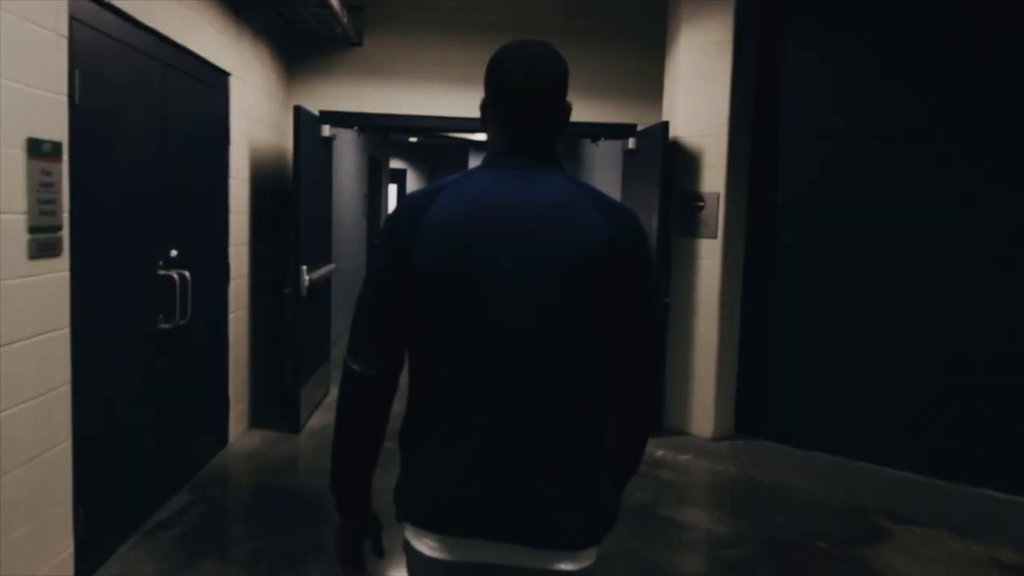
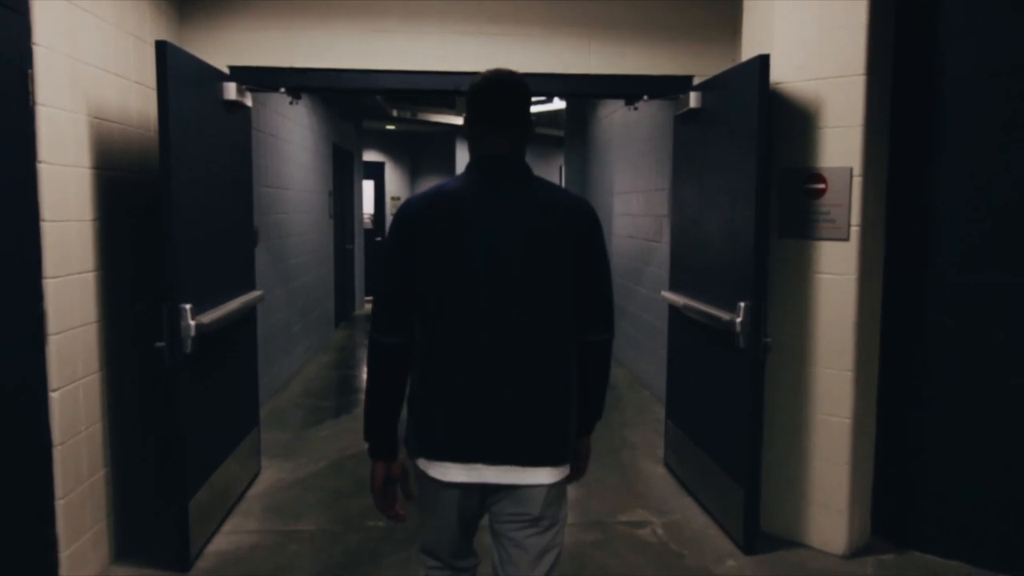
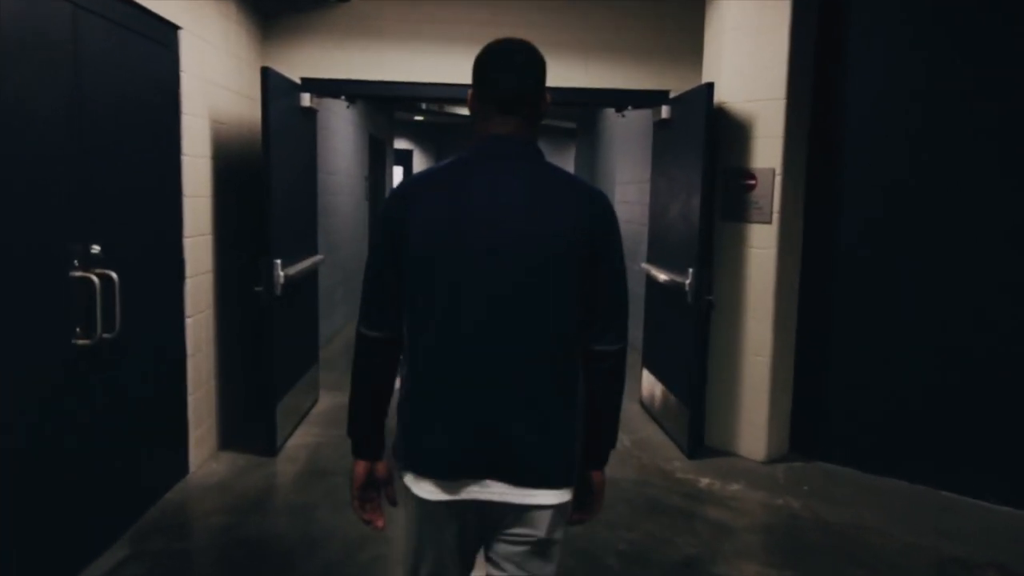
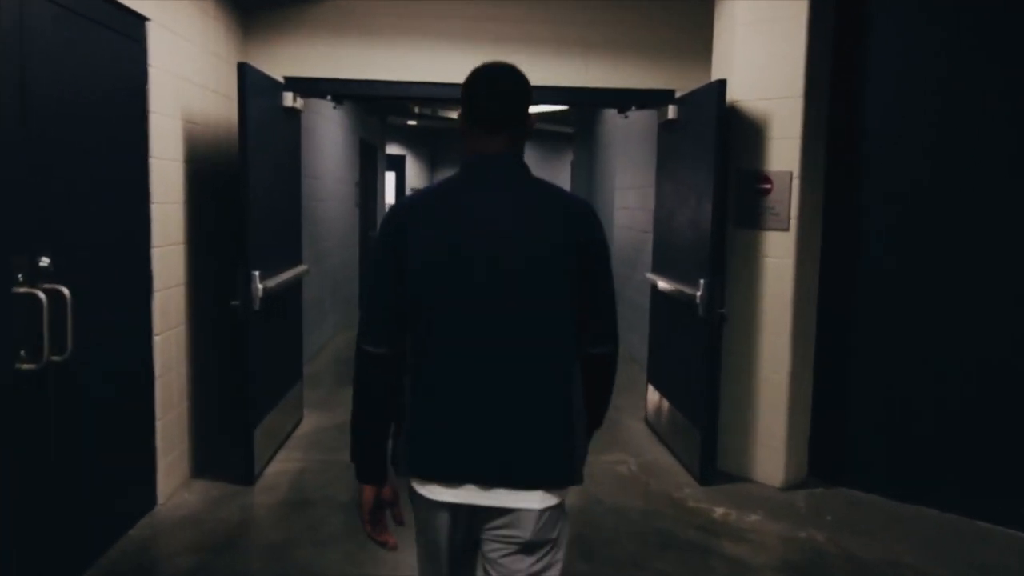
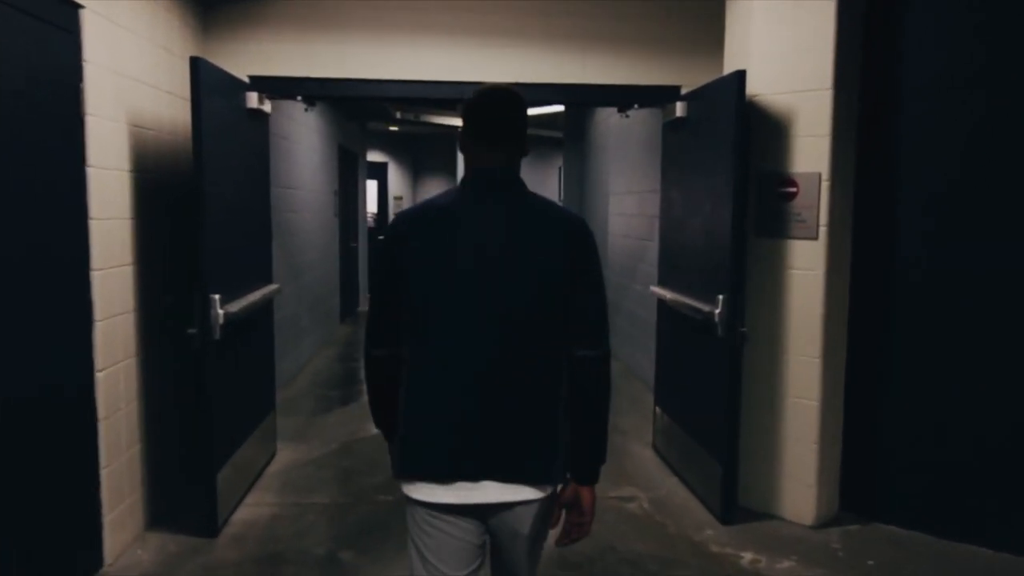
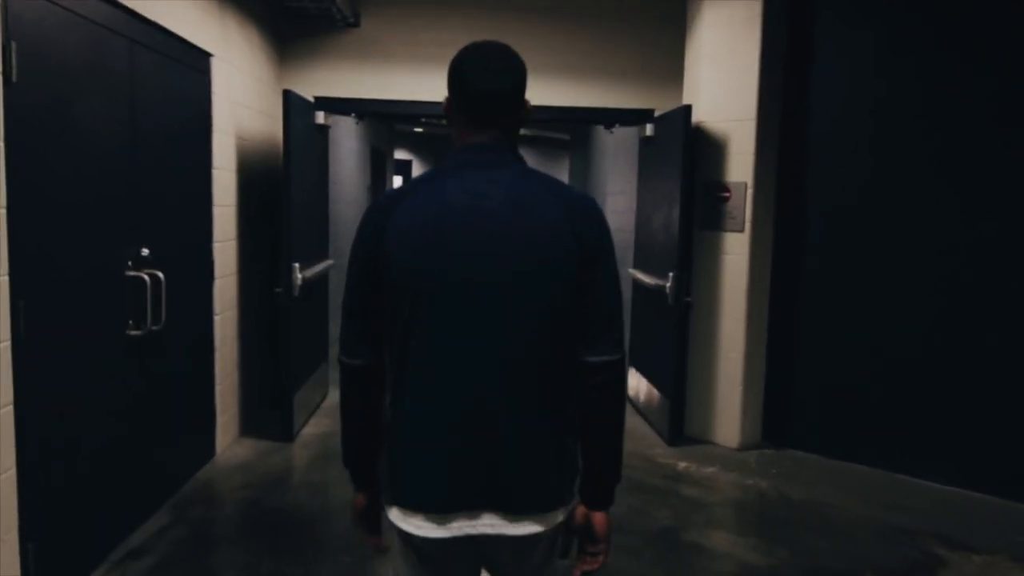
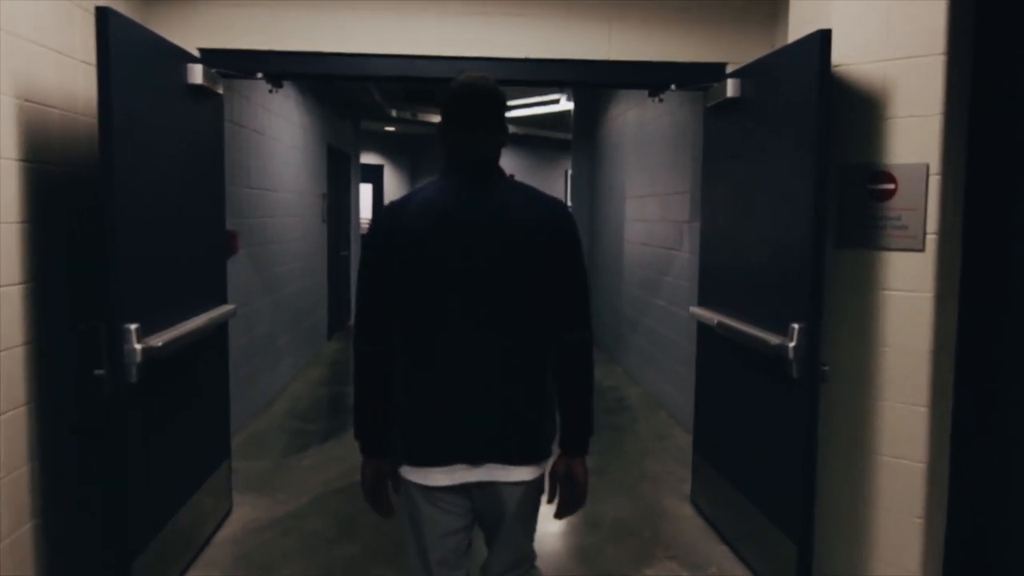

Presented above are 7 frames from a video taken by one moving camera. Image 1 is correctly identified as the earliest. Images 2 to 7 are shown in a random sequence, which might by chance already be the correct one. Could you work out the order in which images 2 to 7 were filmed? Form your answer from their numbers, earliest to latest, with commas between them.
6, 3, 4, 5, 2, 7
